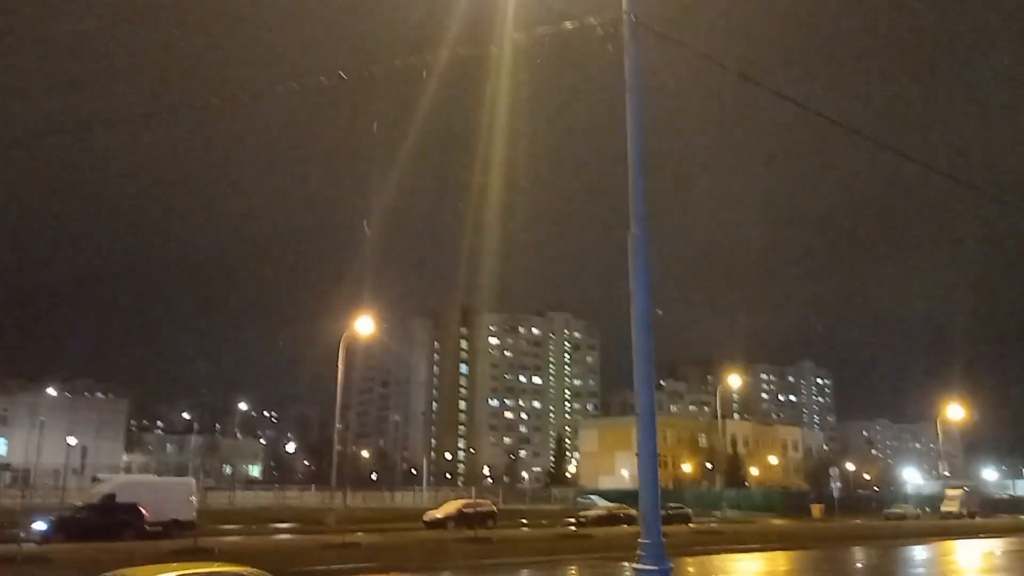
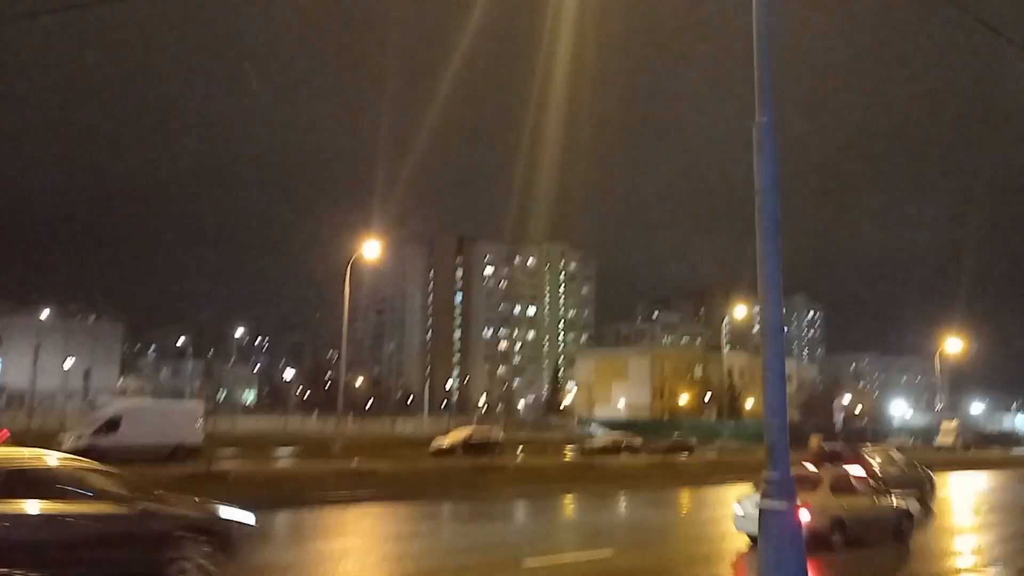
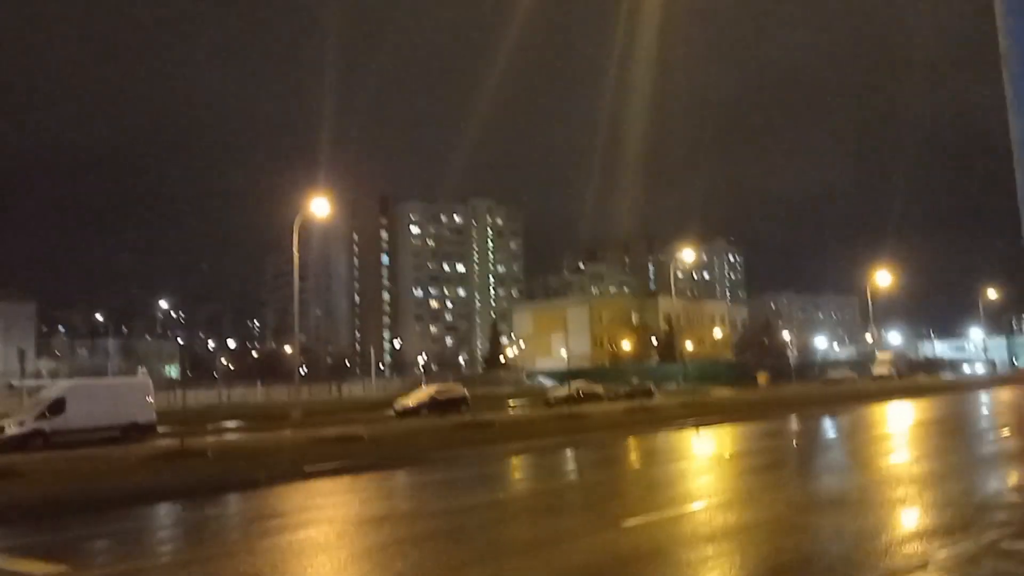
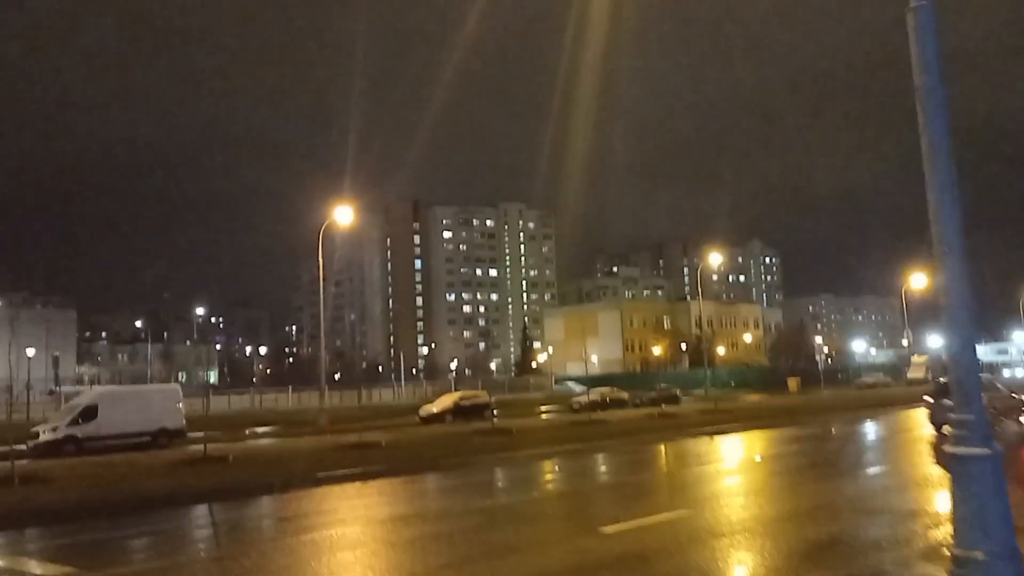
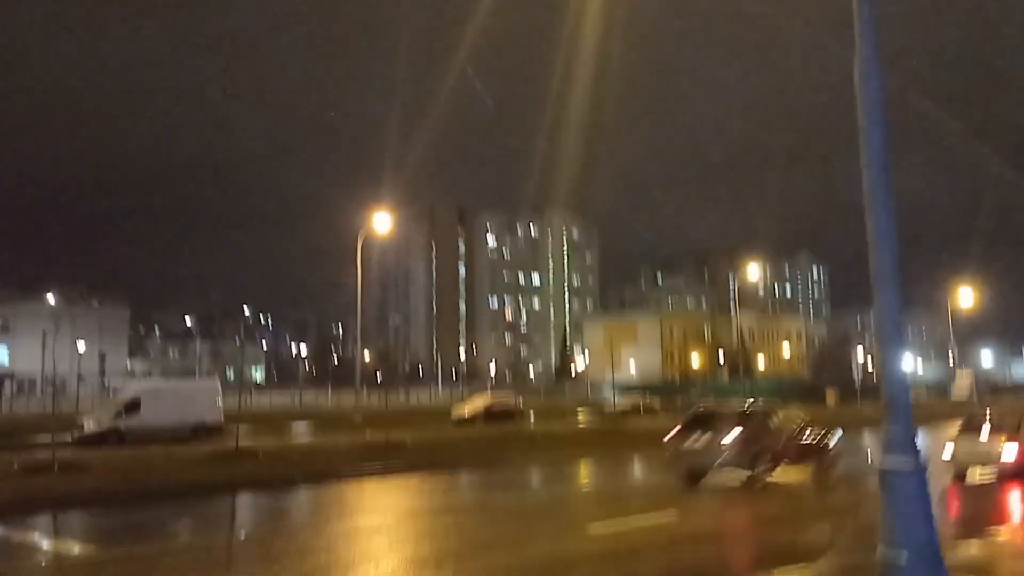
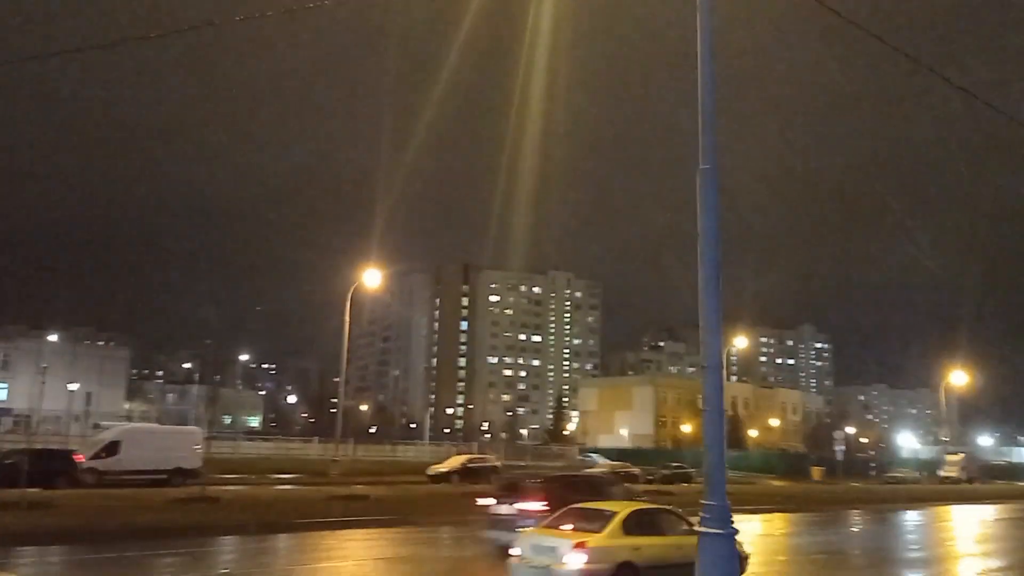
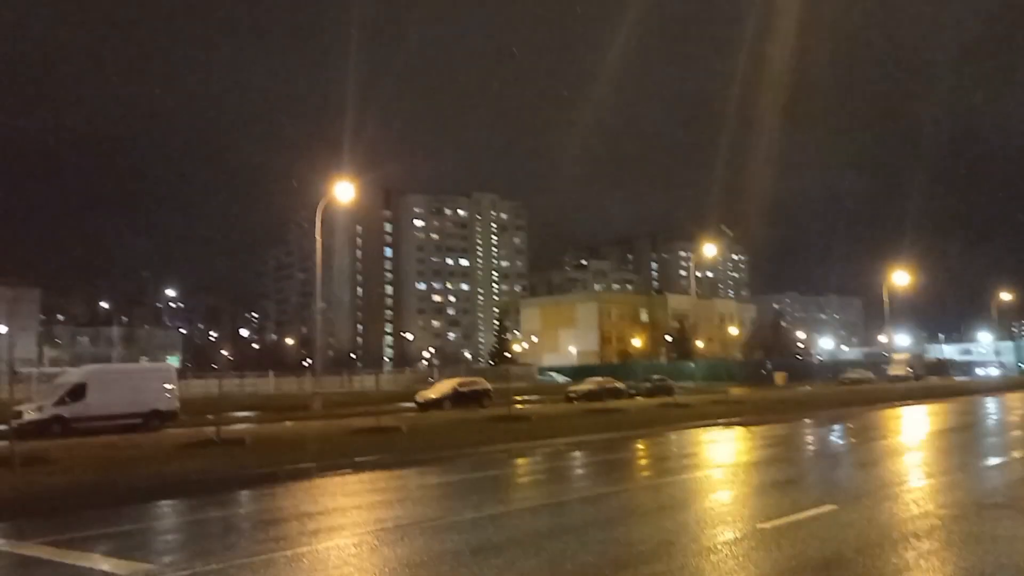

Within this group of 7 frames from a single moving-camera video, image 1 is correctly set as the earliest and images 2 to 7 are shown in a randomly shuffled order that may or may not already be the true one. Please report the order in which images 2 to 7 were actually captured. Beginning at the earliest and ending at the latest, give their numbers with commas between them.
6, 2, 5, 4, 3, 7
